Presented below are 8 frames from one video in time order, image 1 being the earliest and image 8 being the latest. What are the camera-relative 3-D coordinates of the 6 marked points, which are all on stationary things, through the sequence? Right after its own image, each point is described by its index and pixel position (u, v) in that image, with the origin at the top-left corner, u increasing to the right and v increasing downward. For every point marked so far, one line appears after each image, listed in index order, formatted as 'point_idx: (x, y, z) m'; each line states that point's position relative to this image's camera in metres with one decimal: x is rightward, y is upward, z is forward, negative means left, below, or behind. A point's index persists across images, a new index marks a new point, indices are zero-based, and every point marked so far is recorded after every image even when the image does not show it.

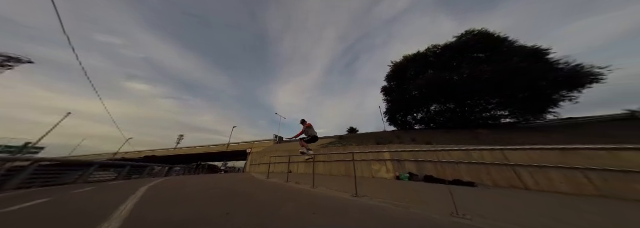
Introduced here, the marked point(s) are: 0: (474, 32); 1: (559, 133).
0: (+22.7, +12.3, +18.3) m
1: (+19.3, -1.3, +10.1) m
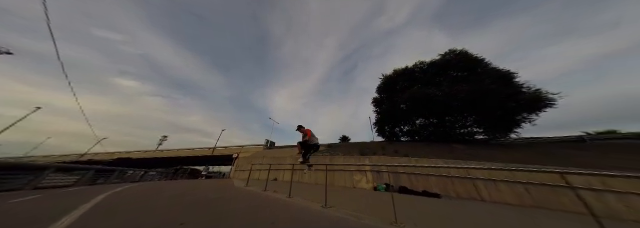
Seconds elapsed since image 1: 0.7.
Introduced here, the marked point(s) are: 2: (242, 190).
0: (+21.5, +9.9, +20.2) m
1: (+17.8, -3.1, +11.2) m
2: (-4.8, -4.6, +7.5) m
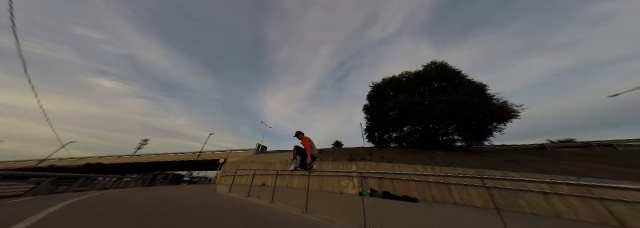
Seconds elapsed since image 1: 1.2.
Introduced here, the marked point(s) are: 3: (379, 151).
0: (+20.1, +8.5, +21.8) m
1: (+16.6, -4.0, +12.1) m
2: (-5.8, -4.9, +7.3) m
3: (+8.7, -5.4, +18.6) m
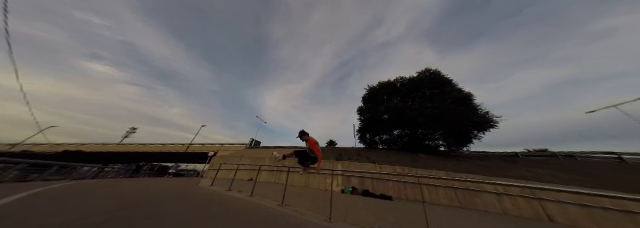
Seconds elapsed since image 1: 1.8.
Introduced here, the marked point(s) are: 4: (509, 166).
0: (+19.3, +7.6, +22.6) m
1: (+15.3, -4.8, +13.0) m
2: (-7.0, -4.5, +7.6) m
3: (+7.1, -5.7, +19.2) m
4: (+16.2, -4.4, +10.9) m
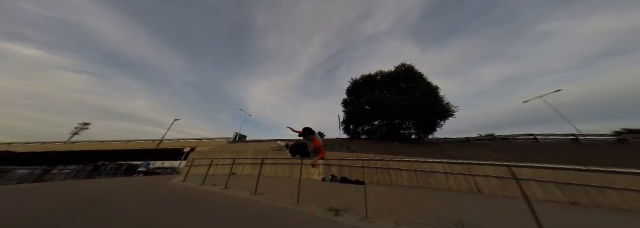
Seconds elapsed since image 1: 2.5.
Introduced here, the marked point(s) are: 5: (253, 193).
0: (+16.2, +9.2, +24.0) m
1: (+13.3, -3.9, +14.8) m
2: (-8.4, -4.1, +7.3) m
3: (+4.5, -4.5, +20.3) m
4: (+14.3, -3.5, +12.9) m
5: (-3.0, -3.6, +5.6) m
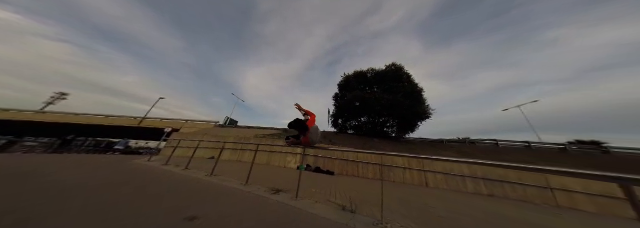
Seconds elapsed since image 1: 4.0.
0: (+14.5, +9.4, +24.2) m
1: (+10.8, -3.9, +15.7) m
2: (-10.6, -2.8, +7.5) m
3: (+1.9, -3.5, +20.9) m
4: (+11.9, -3.7, +13.7) m
5: (-5.2, -2.8, +5.9) m
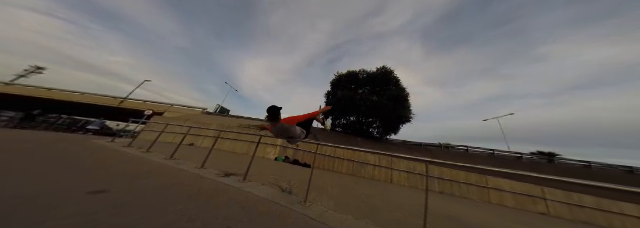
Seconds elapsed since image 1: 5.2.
0: (+13.1, +9.1, +24.6) m
1: (+8.6, -4.1, +16.2) m
2: (-12.4, -1.5, +7.3) m
3: (-0.5, -2.8, +21.1) m
4: (+9.8, -4.0, +14.3) m
5: (-6.9, -1.9, +5.9) m
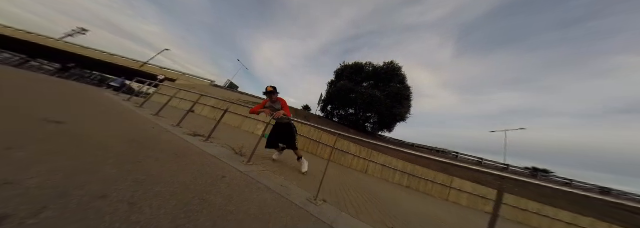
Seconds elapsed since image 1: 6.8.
0: (+14.2, +9.5, +23.2) m
1: (+7.4, -3.5, +16.2) m
2: (-13.5, +1.4, +8.2) m
3: (-1.0, -0.6, +21.5) m
4: (+8.5, -3.8, +14.3) m
5: (-8.2, 0.0, +6.6) m
